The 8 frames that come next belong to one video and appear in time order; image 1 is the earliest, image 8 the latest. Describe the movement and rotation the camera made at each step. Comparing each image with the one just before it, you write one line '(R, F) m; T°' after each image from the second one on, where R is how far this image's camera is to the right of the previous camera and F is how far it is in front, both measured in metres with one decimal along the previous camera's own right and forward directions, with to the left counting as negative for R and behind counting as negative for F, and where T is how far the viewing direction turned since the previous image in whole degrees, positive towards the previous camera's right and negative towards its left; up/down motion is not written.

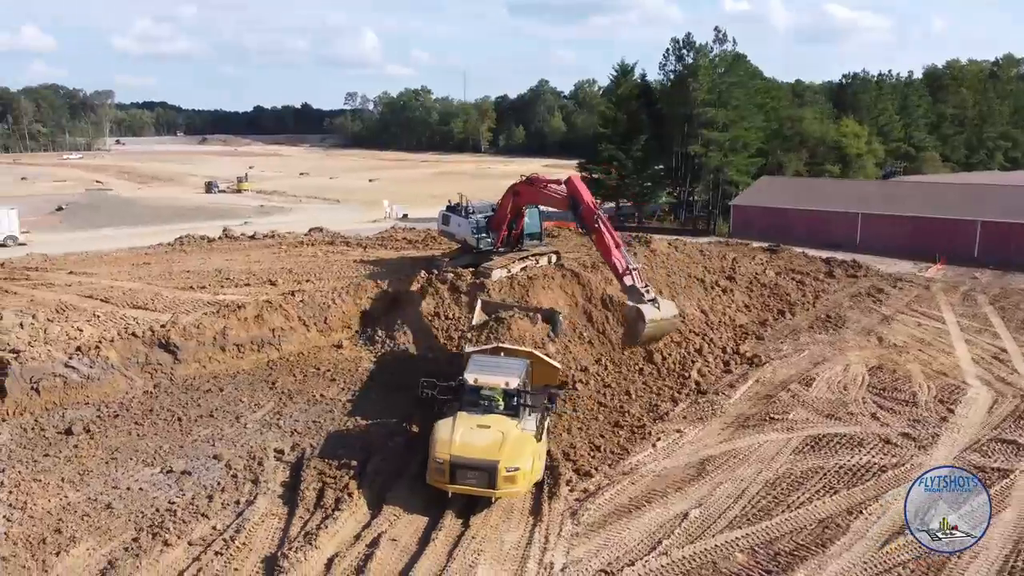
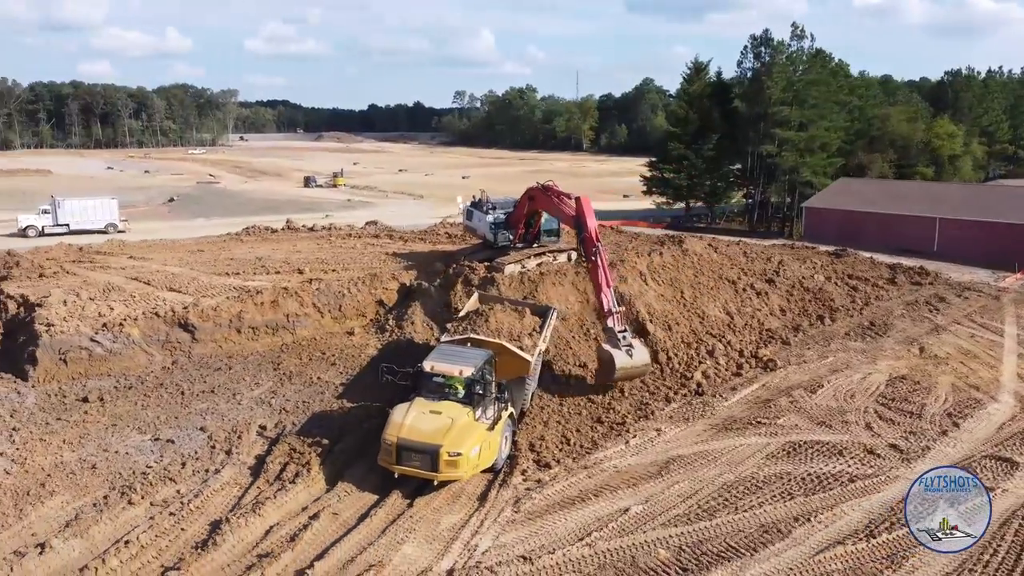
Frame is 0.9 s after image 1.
(+1.9, -0.2) m; -8°
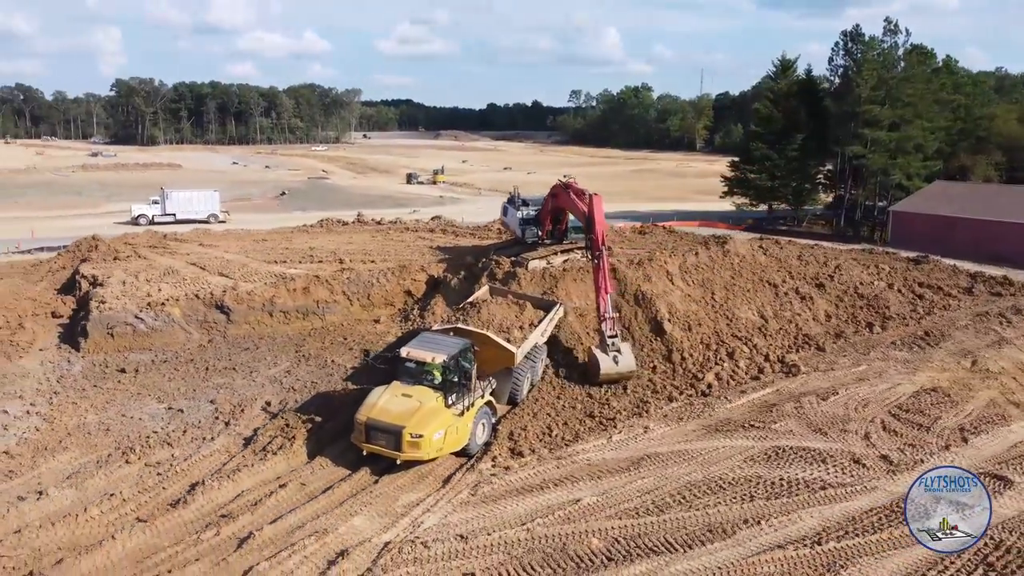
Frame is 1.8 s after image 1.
(+1.9, -0.2) m; -8°
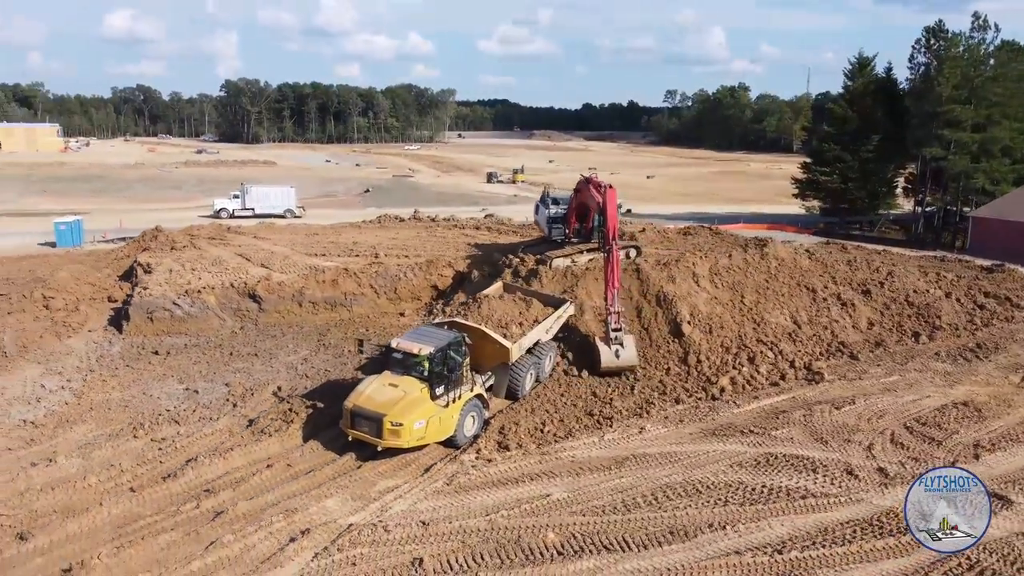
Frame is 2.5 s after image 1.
(+1.5, -0.1) m; -7°
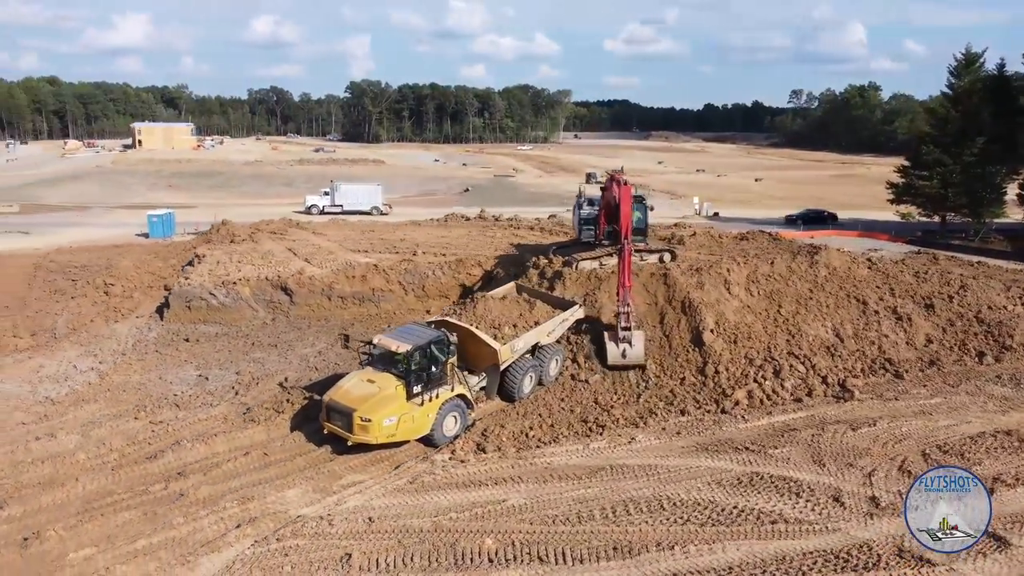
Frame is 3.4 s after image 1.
(+1.9, +0.3) m; -8°
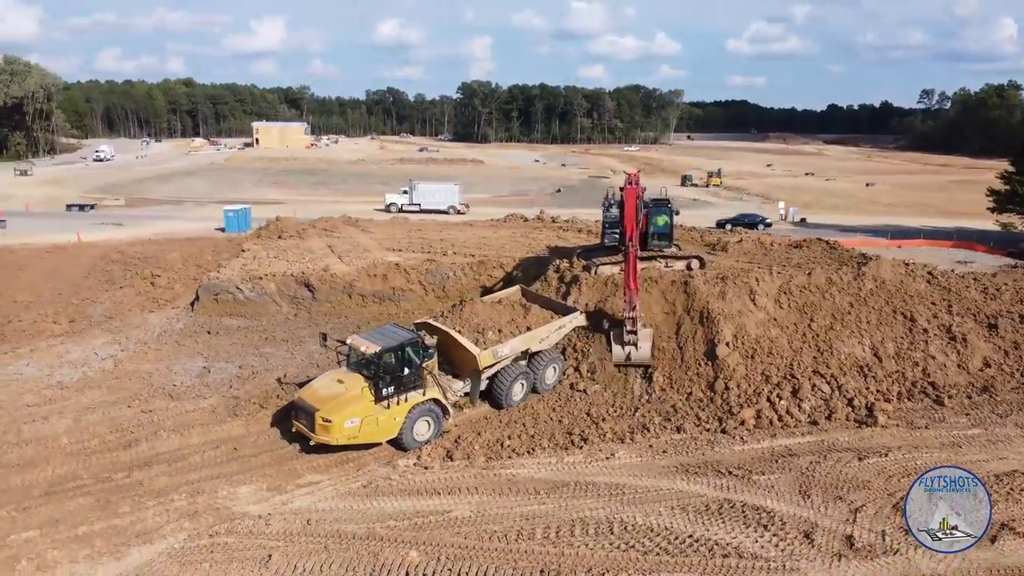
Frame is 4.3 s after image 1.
(+1.9, +0.5) m; -8°
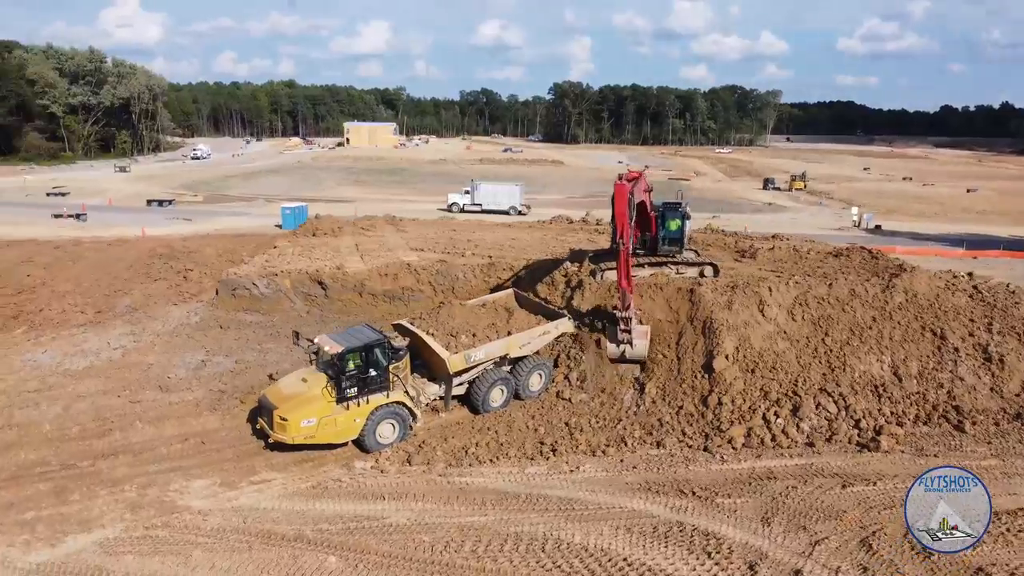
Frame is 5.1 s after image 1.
(+1.8, +0.4) m; -7°
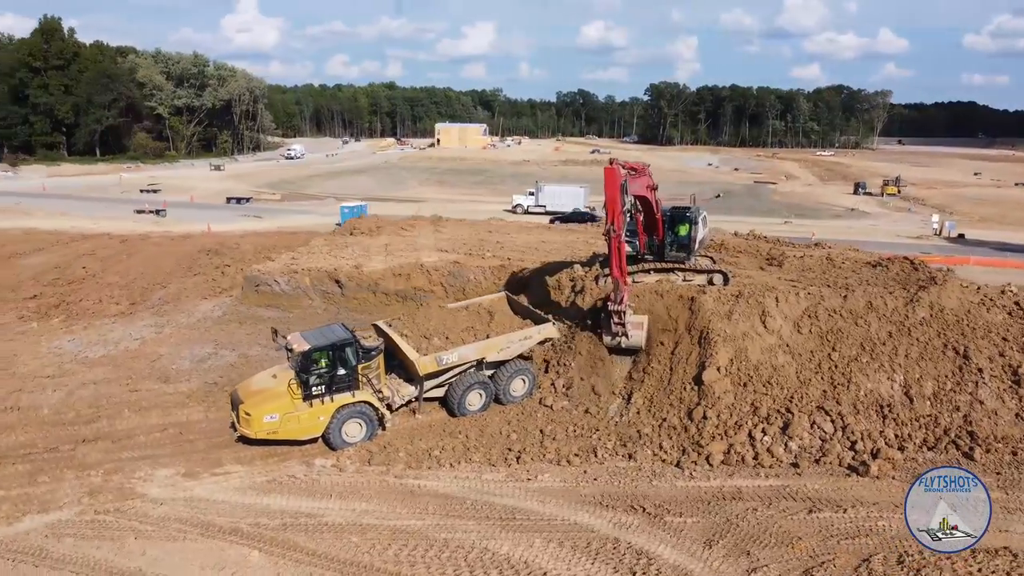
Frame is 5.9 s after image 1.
(+1.8, +0.3) m; -7°
